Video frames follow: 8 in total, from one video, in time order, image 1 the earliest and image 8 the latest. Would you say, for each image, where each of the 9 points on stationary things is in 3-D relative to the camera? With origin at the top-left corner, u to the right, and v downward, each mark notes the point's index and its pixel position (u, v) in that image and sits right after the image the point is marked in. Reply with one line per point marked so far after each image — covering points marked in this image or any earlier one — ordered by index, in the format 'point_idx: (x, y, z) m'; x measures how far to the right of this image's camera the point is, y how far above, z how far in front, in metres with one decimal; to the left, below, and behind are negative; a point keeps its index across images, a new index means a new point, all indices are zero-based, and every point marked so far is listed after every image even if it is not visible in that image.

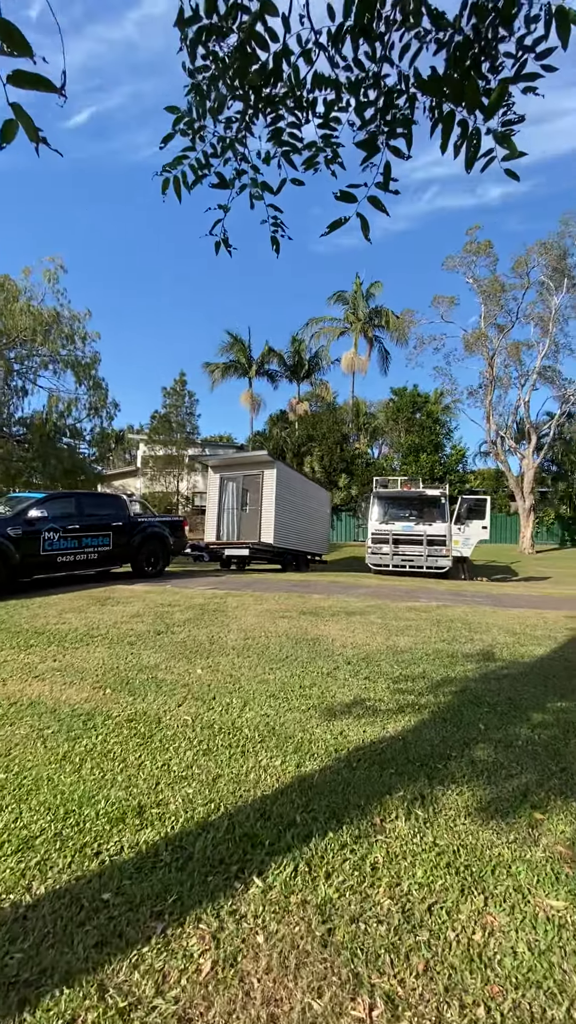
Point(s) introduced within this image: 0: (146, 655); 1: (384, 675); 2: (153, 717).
0: (-1.8, -1.8, +6.0) m
1: (+1.1, -1.8, +5.3) m
2: (-1.3, -1.9, +4.4) m
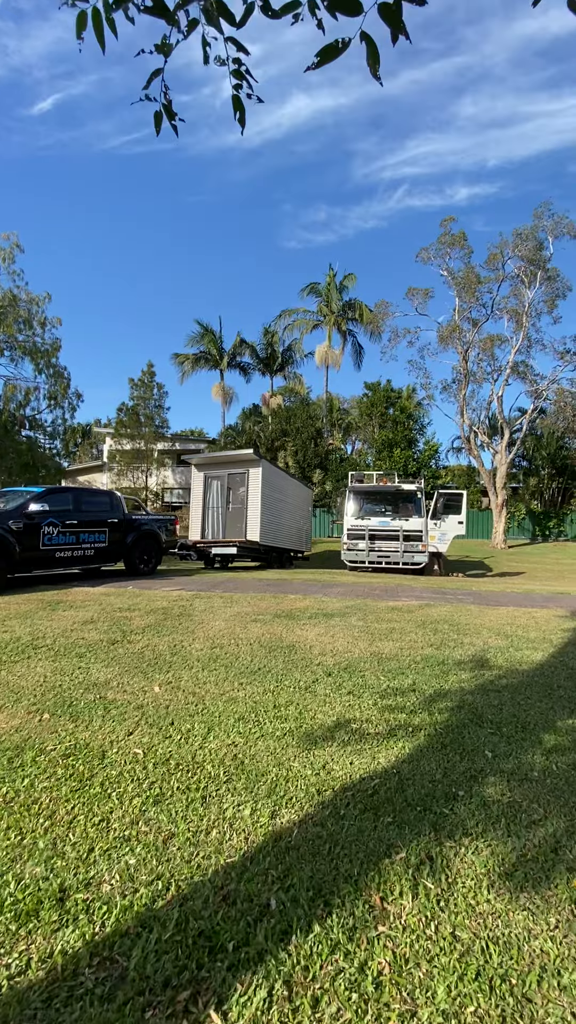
0: (-2.1, -1.8, +5.2) m
1: (+0.8, -1.7, +4.6) m
2: (-1.5, -1.8, +3.6) m
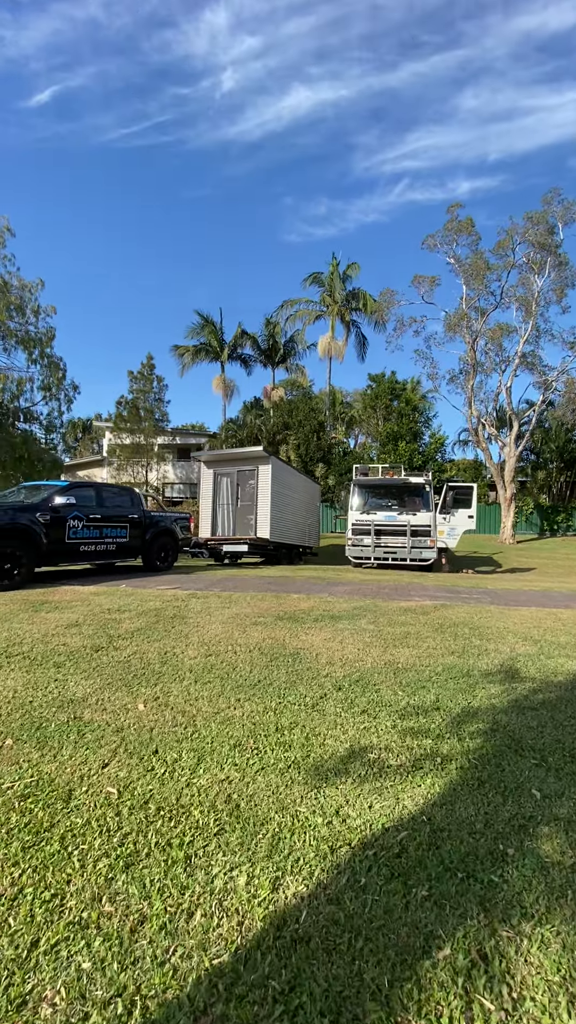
0: (-2.1, -1.7, +4.6) m
1: (+0.9, -1.7, +4.0) m
2: (-1.5, -1.8, +3.0) m
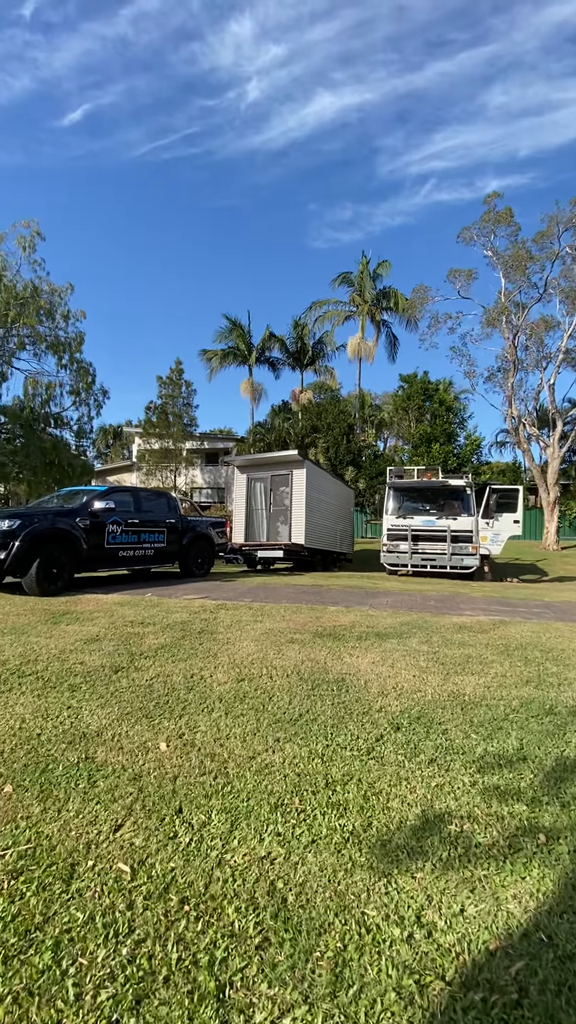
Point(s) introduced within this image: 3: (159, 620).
0: (-1.7, -1.7, +4.0) m
1: (+1.2, -1.7, +3.3) m
2: (-1.2, -1.8, +2.4) m
3: (-1.8, -1.5, +6.6) m
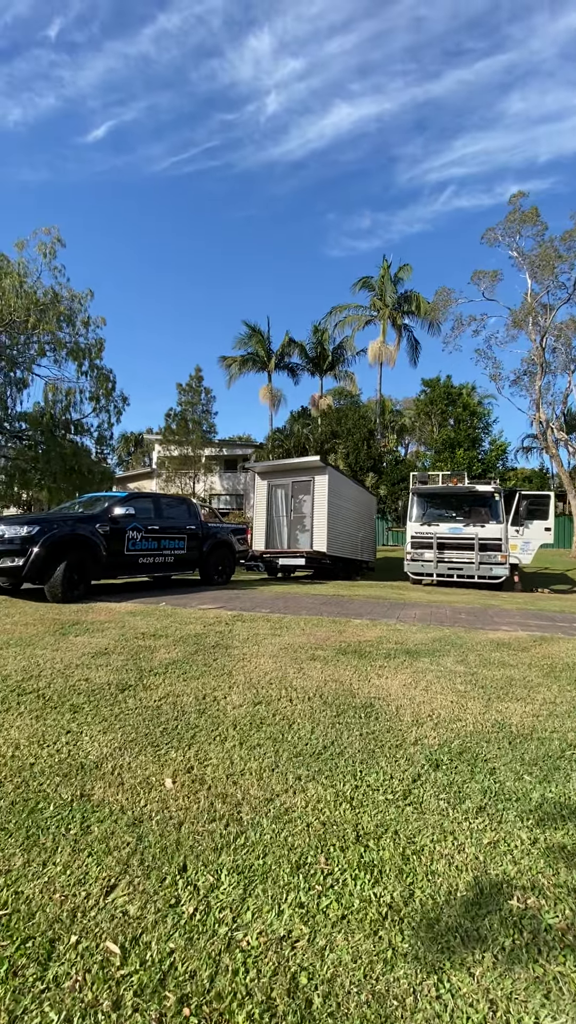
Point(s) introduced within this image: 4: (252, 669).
0: (-1.5, -1.7, +3.6) m
1: (+1.3, -1.7, +2.8) m
2: (-1.1, -1.8, +2.0) m
3: (-1.5, -1.6, +6.3) m
4: (-0.4, -1.6, +4.9) m
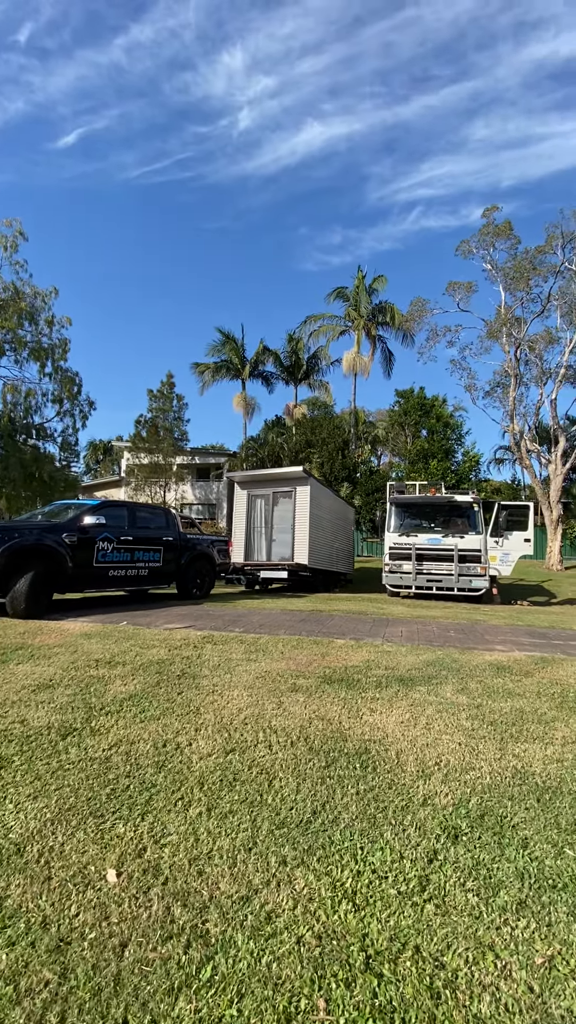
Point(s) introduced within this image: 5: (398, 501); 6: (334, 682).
0: (-1.6, -1.8, +2.8) m
1: (+1.3, -1.7, +2.1) m
2: (-1.1, -1.8, +1.2) m
3: (-1.8, -1.7, +5.5) m
4: (-0.6, -1.7, +4.1) m
5: (+3.6, +0.3, +15.2) m
6: (+0.5, -1.7, +4.7) m
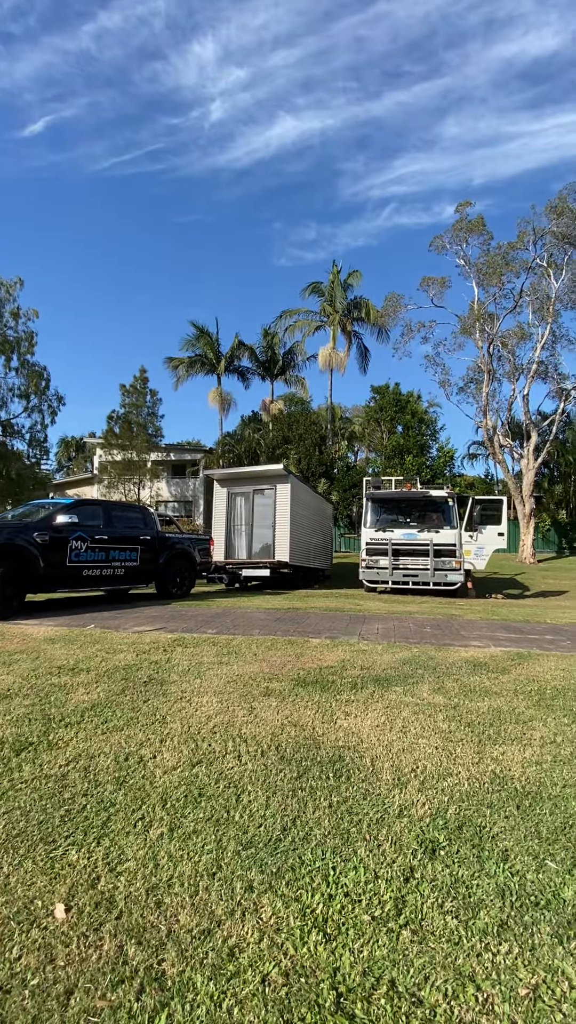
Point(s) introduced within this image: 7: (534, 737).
0: (-1.8, -1.8, +2.5) m
1: (+1.1, -1.7, +2.0) m
2: (-1.2, -1.8, +1.0) m
3: (-2.1, -1.7, +5.2) m
4: (-0.8, -1.7, +3.9) m
5: (+2.8, +0.5, +15.1) m
6: (+0.2, -1.6, +4.5) m
7: (+1.8, -1.7, +3.5) m
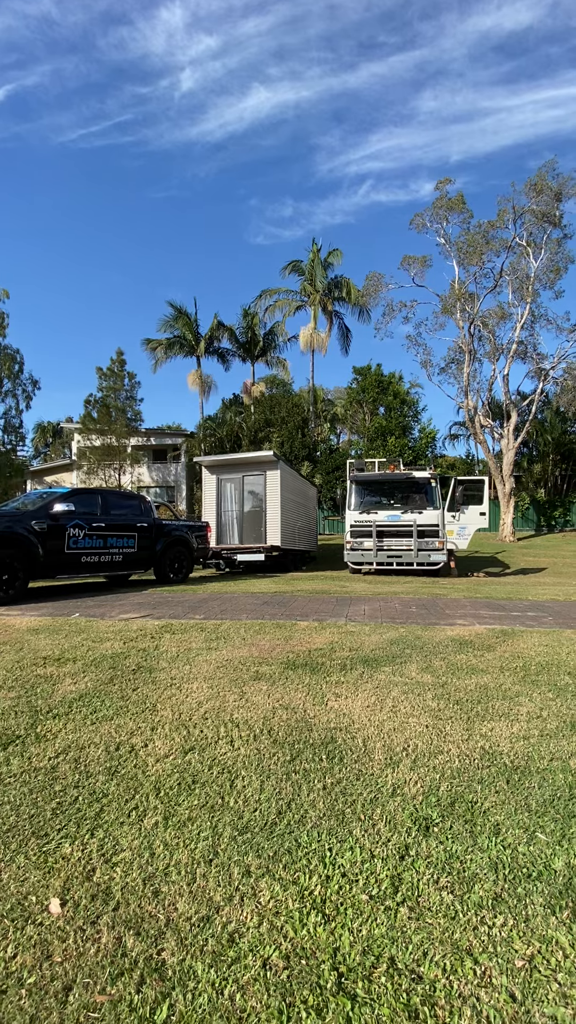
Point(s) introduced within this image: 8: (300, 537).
0: (-1.8, -1.7, +2.5) m
1: (+1.1, -1.6, +2.1) m
2: (-1.2, -1.8, +1.0) m
3: (-2.2, -1.5, +5.1) m
4: (-0.9, -1.6, +3.9) m
5: (+2.3, +1.1, +15.2) m
6: (+0.1, -1.5, +4.5) m
7: (+1.8, -1.5, +3.6) m
8: (+0.2, -0.9, +17.1) m
